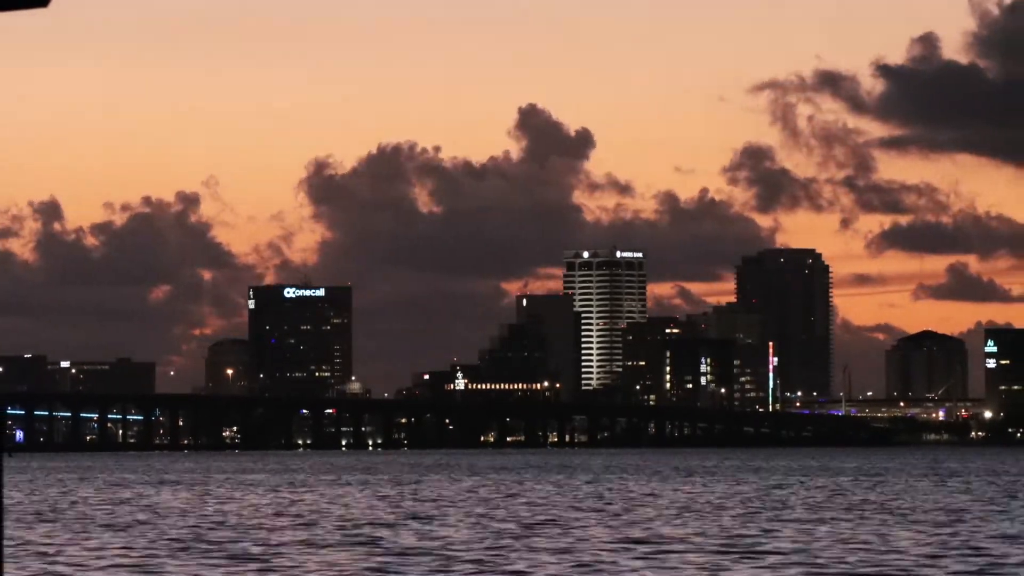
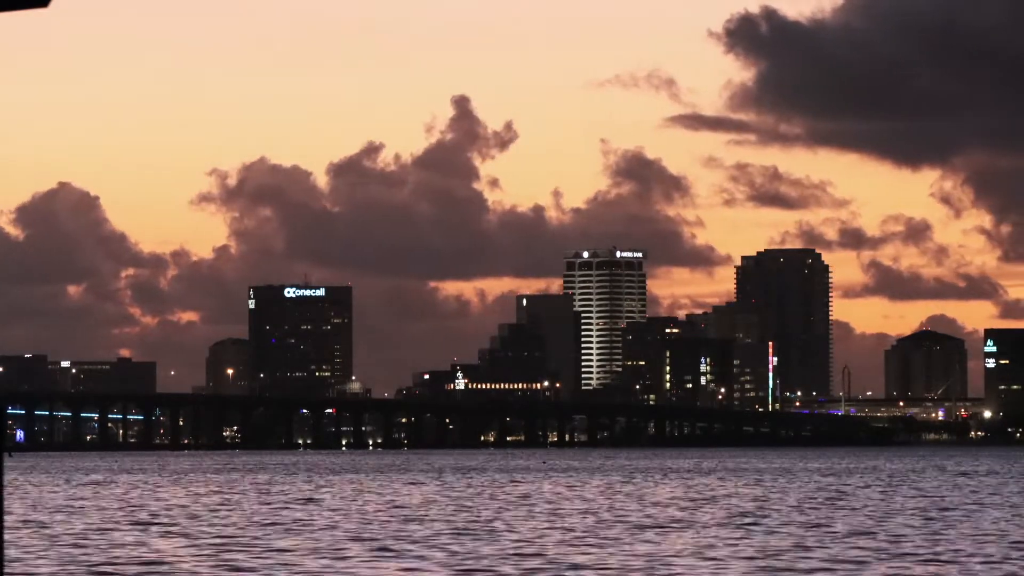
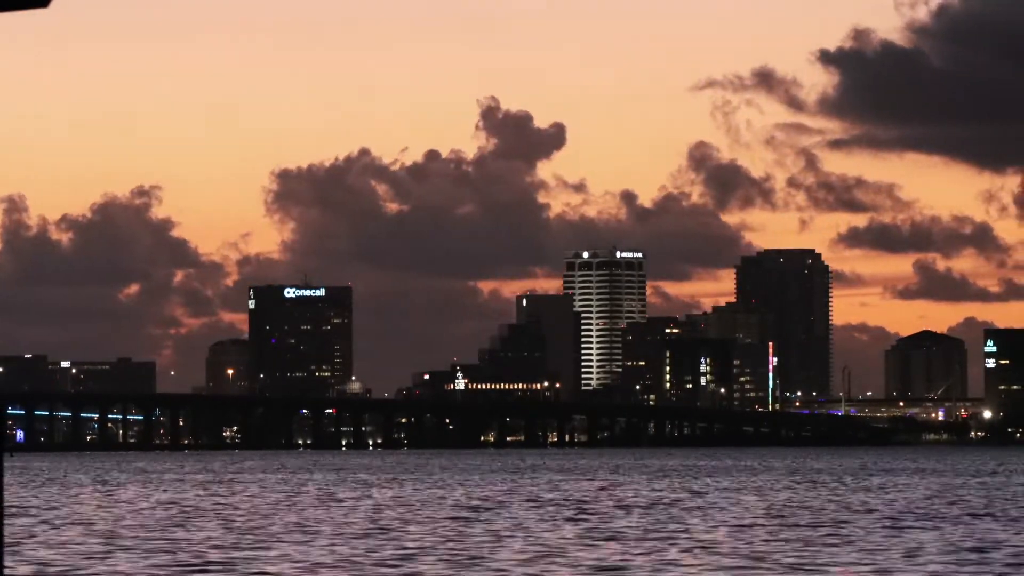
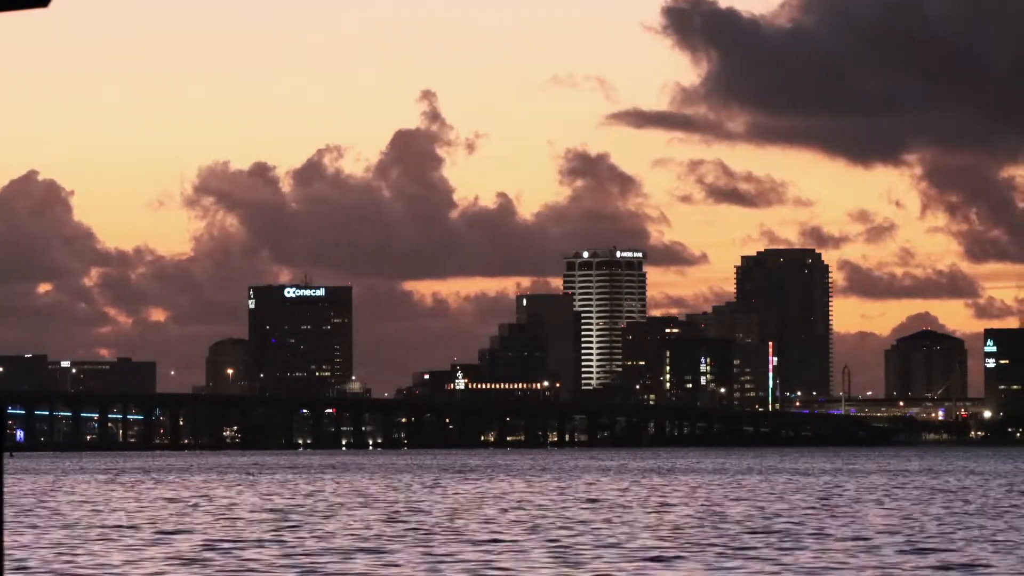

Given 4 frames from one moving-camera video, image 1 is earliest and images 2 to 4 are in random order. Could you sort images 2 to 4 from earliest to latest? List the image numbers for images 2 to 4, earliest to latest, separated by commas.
3, 2, 4
